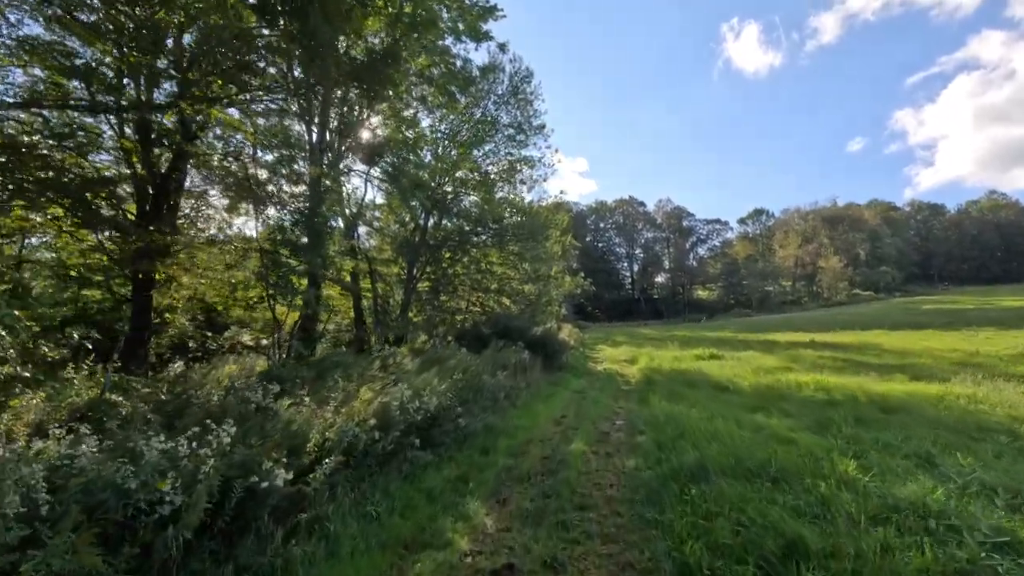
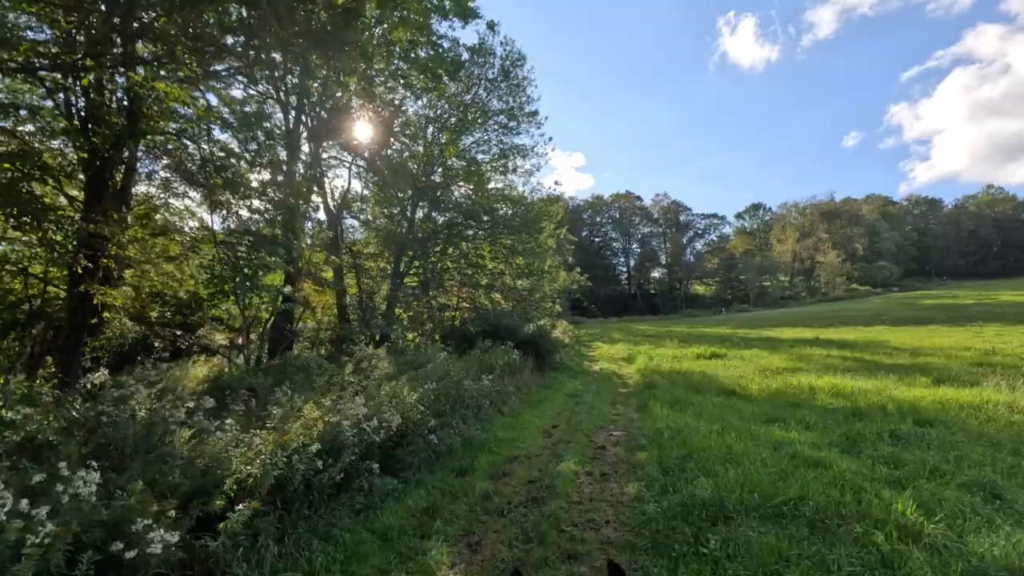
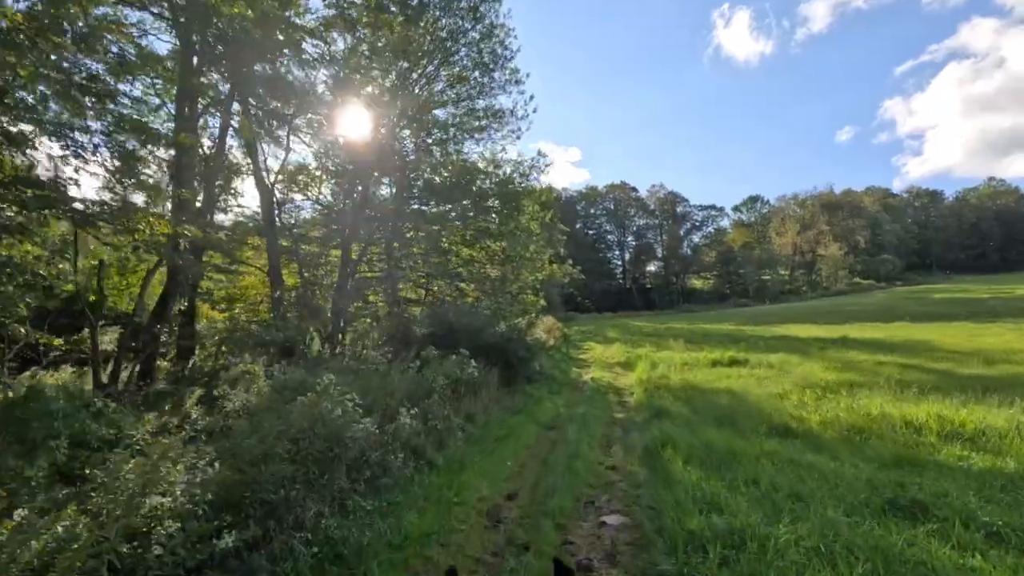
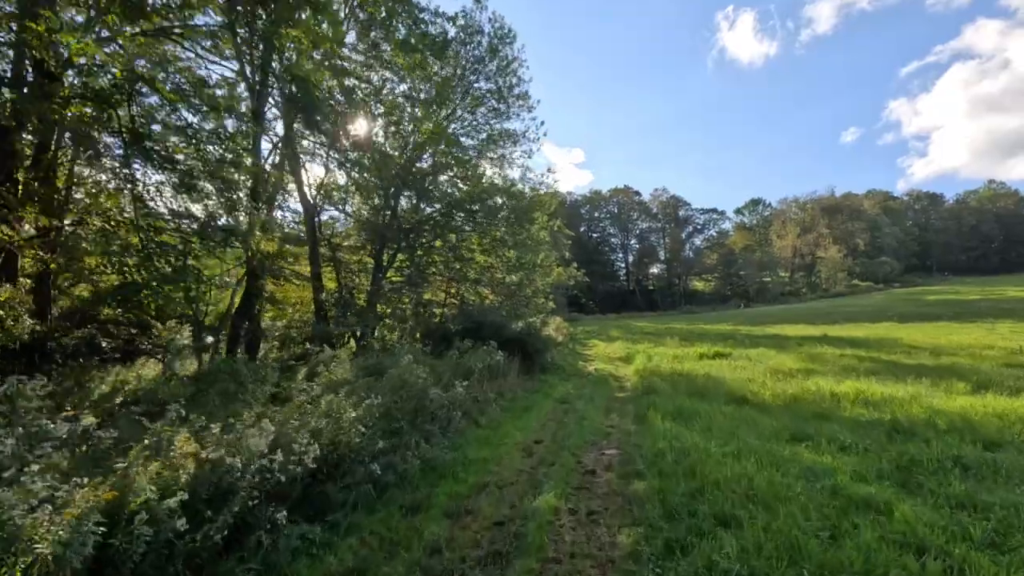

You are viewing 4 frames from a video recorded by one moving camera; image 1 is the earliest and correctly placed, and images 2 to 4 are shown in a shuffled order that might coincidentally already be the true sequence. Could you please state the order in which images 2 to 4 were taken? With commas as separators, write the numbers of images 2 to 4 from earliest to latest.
2, 4, 3
